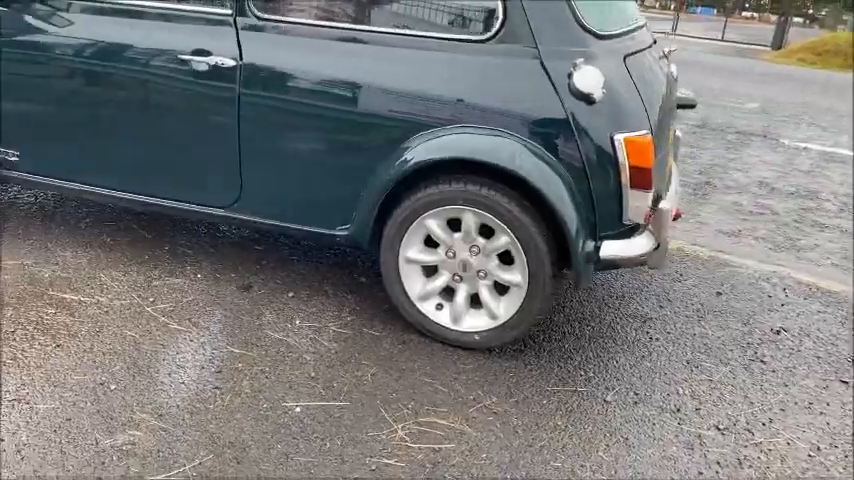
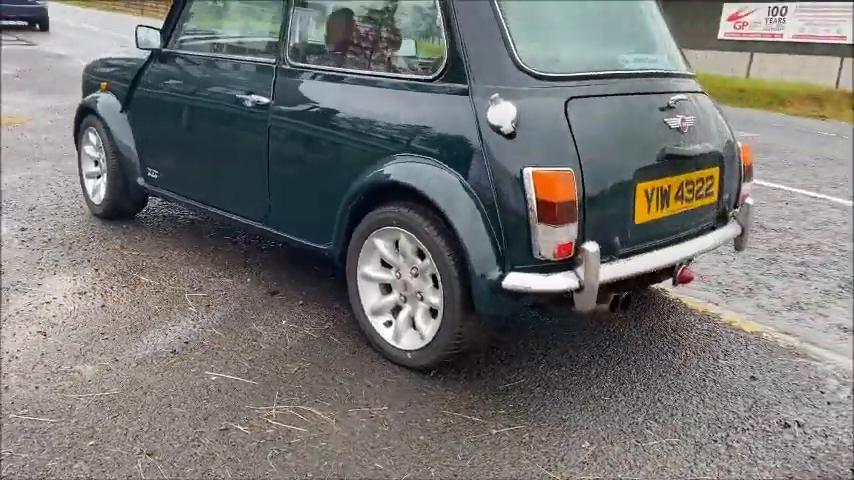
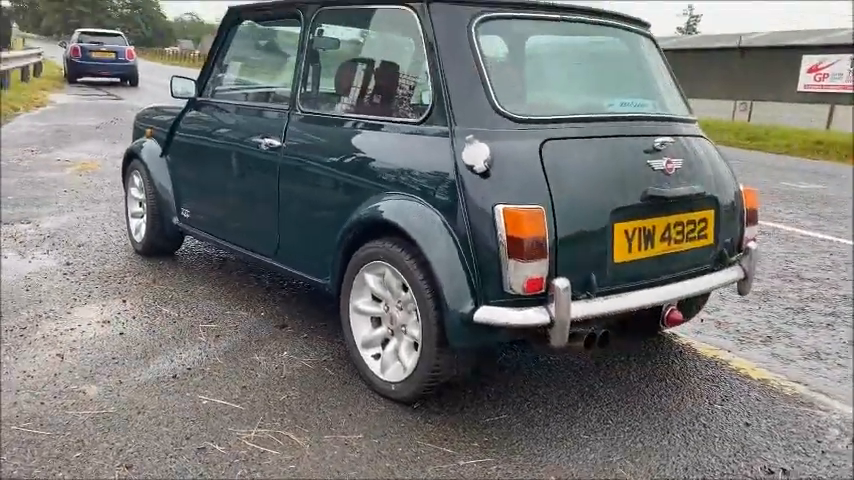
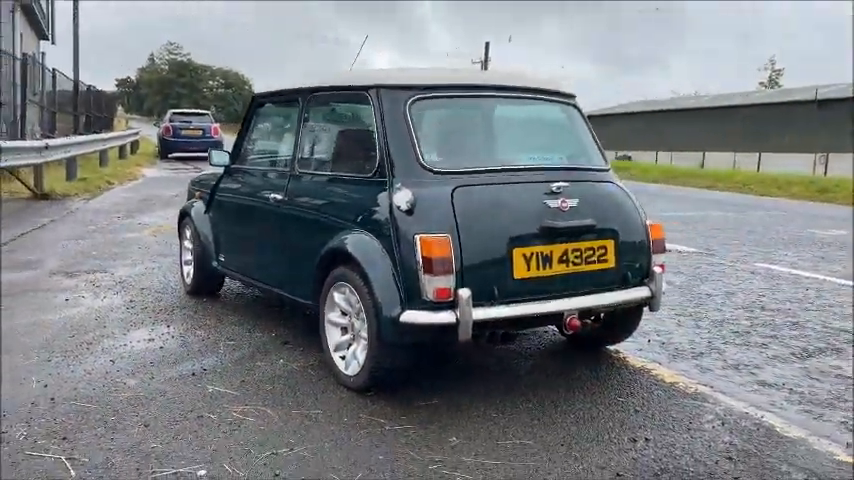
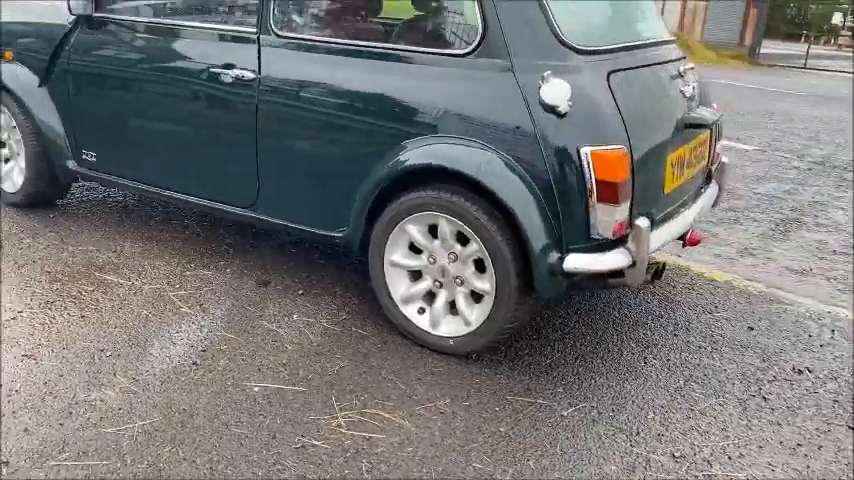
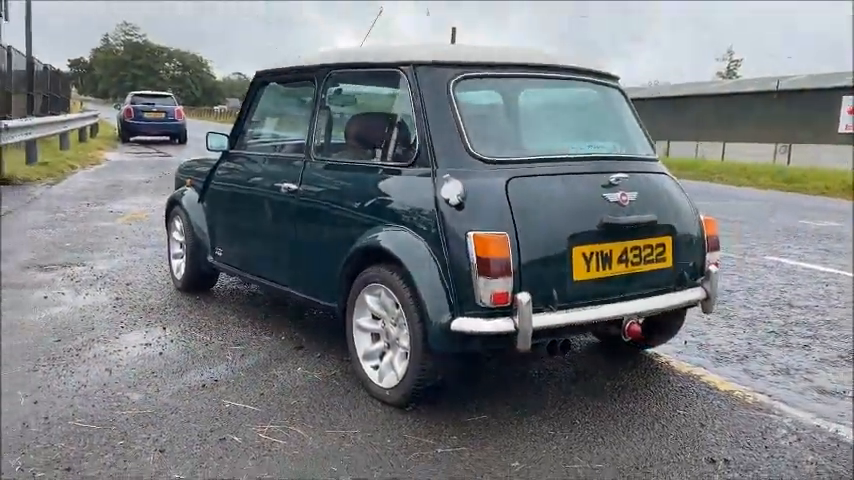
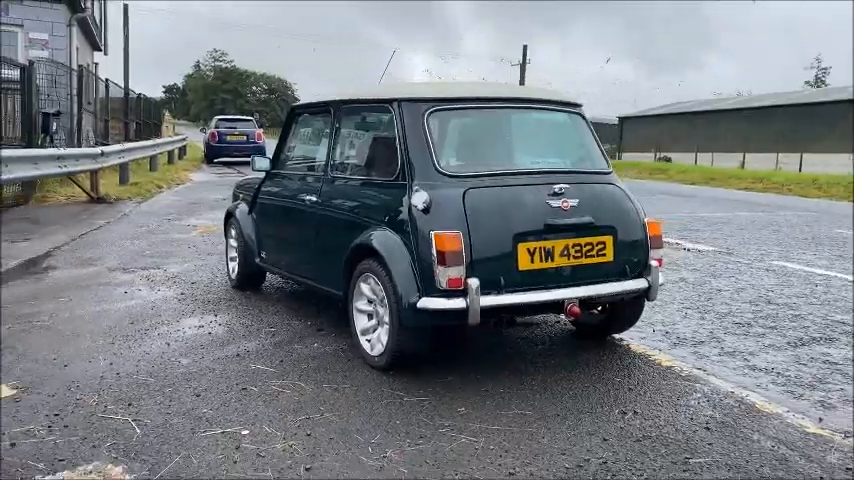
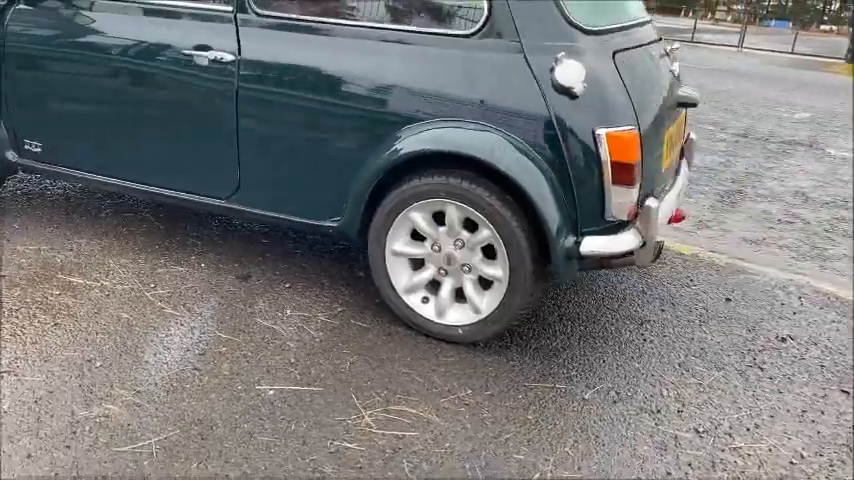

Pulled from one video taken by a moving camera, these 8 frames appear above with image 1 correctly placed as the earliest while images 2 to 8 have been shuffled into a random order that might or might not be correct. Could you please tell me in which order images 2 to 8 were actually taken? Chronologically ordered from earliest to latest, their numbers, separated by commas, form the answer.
8, 5, 2, 3, 6, 4, 7
